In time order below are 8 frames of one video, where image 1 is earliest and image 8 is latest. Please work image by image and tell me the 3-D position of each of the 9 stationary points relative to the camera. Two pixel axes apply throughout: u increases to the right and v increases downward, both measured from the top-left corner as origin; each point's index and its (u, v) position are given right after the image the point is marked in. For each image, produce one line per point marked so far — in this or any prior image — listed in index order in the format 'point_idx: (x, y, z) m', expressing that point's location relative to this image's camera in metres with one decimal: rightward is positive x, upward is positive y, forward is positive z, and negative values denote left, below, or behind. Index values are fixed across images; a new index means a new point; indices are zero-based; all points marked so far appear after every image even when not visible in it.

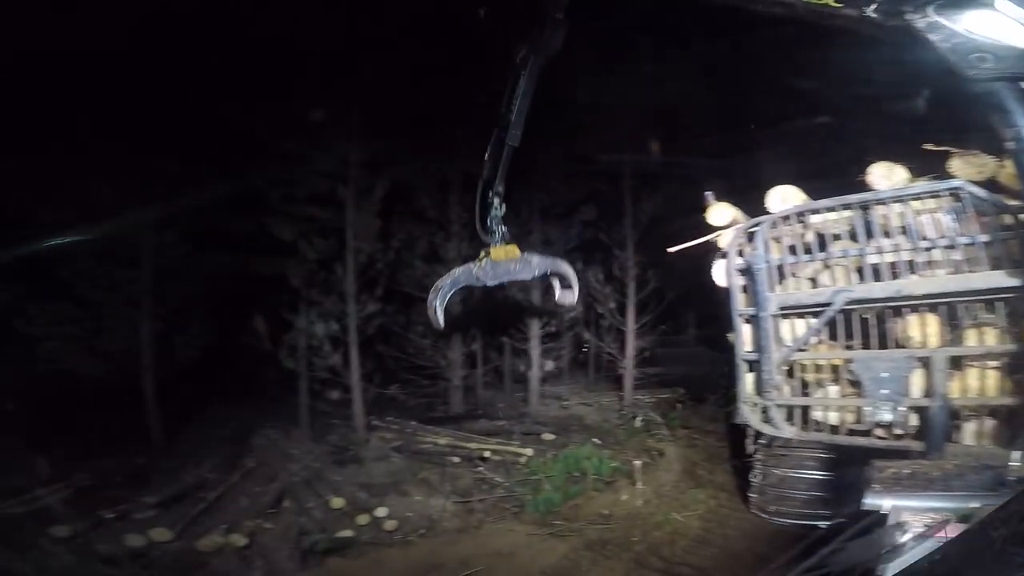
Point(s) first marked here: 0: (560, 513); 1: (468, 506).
0: (+0.6, -2.4, +8.7) m
1: (-0.5, -2.4, +9.1) m
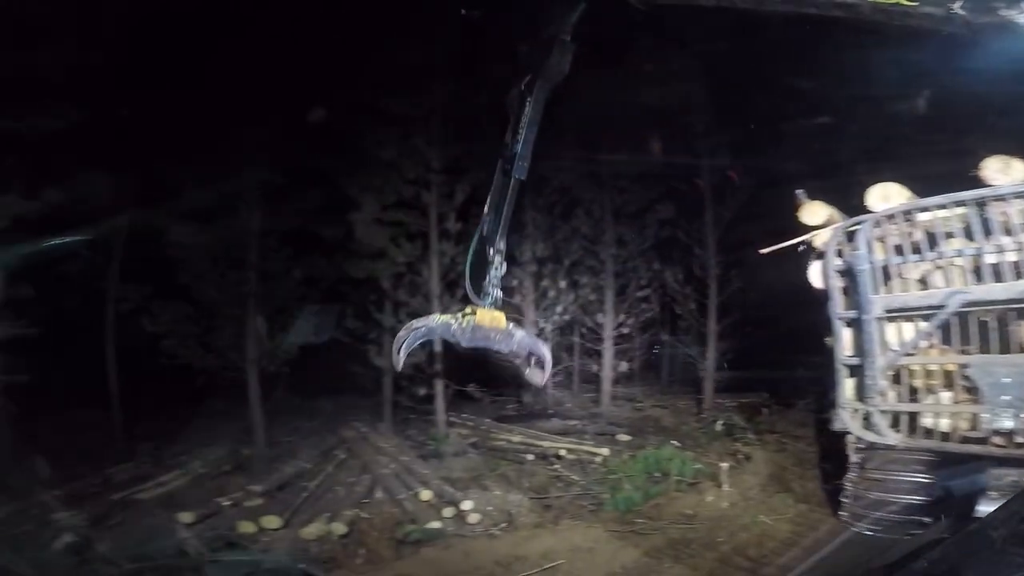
0: (+1.5, -2.4, +8.9) m
1: (+0.4, -2.4, +9.4) m
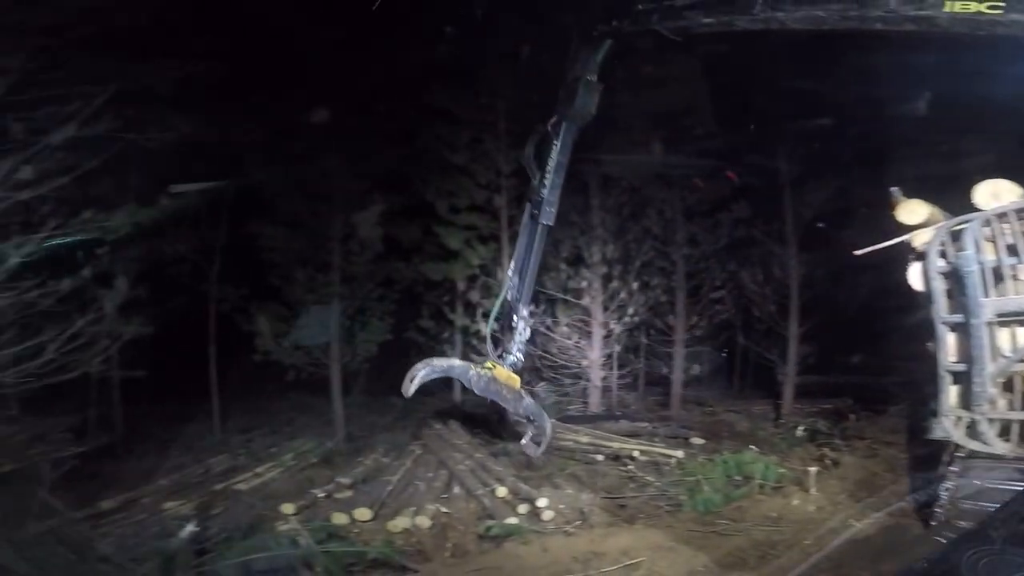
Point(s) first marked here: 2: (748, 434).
0: (+2.3, -2.4, +8.9) m
1: (+1.2, -2.4, +9.4) m
2: (+3.3, -2.0, +11.2) m
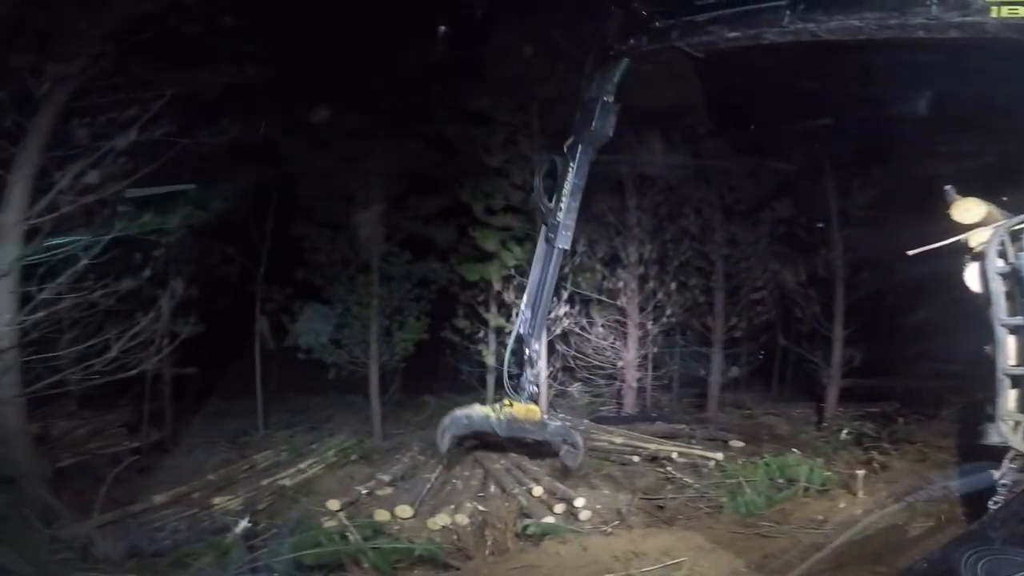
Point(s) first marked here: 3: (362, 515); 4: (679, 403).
0: (+2.7, -2.4, +8.8) m
1: (+1.7, -2.4, +9.4) m
2: (+3.7, -2.0, +11.1) m
3: (-1.6, -2.5, +9.2) m
4: (+2.6, -1.7, +12.5) m
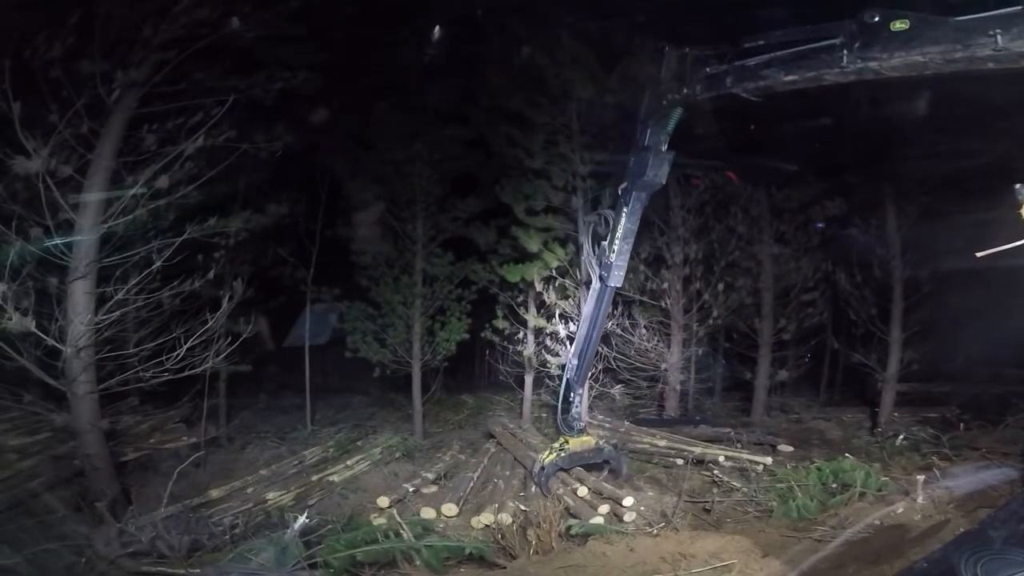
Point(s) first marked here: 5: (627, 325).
0: (+3.1, -2.4, +8.6) m
1: (+2.1, -2.4, +9.2) m
2: (+4.3, -2.0, +10.8) m
3: (-1.2, -2.5, +9.1) m
4: (+3.2, -1.7, +12.3) m
5: (+1.5, -0.5, +10.9) m
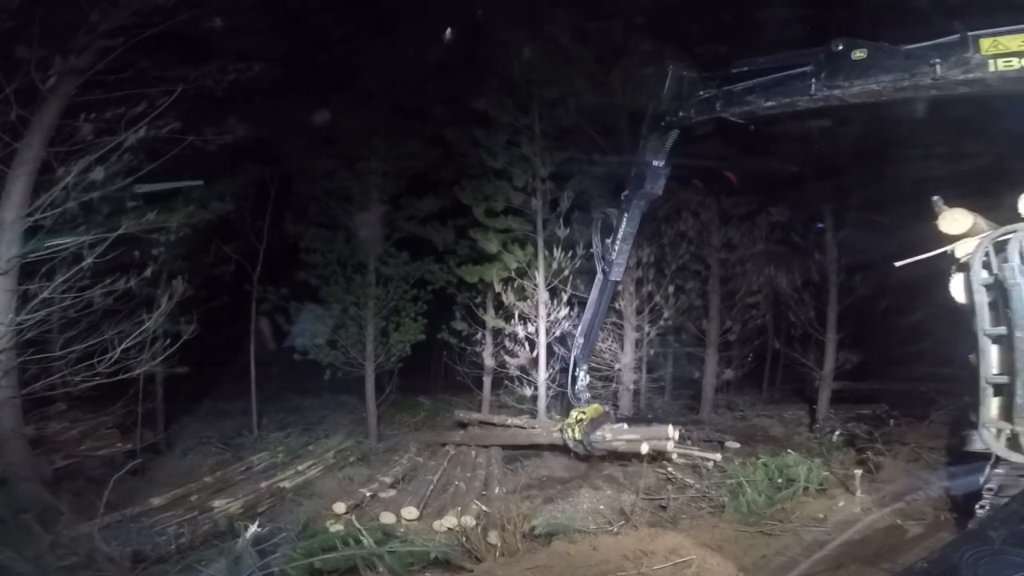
0: (+2.7, -2.5, +9.0) m
1: (+1.7, -2.5, +9.4) m
2: (+3.7, -2.1, +11.3) m
3: (-1.6, -2.5, +9.1) m
4: (+2.4, -1.7, +12.6) m
5: (+0.9, -0.5, +11.0) m
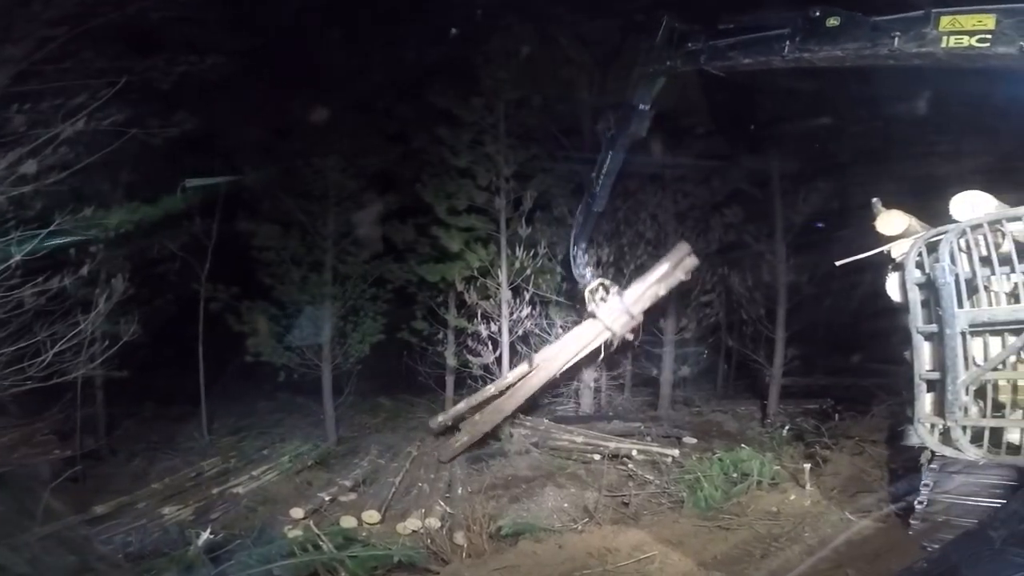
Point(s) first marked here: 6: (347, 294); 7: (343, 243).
0: (+2.4, -2.4, +9.2) m
1: (+1.3, -2.5, +9.5) m
2: (+3.1, -2.0, +11.5) m
3: (-1.9, -2.5, +8.9) m
4: (+1.7, -1.7, +12.8) m
5: (+0.4, -0.5, +11.1) m
6: (-2.2, -0.1, +10.7) m
7: (-2.2, +0.6, +10.6) m
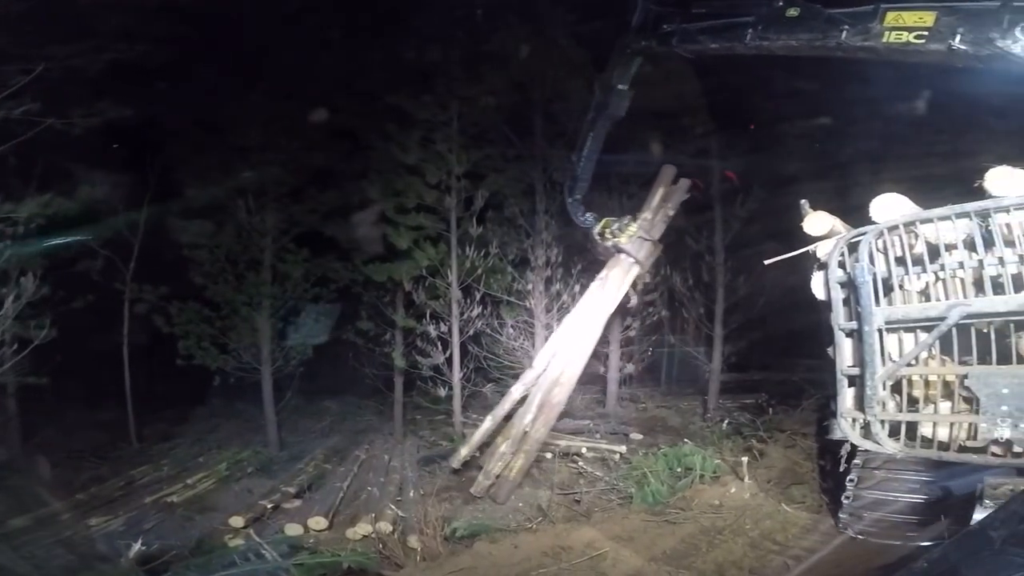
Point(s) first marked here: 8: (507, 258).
0: (+1.9, -2.4, +9.3) m
1: (+0.7, -2.4, +9.6) m
2: (+2.3, -2.0, +11.7) m
3: (-2.4, -2.5, +8.5) m
4: (+0.8, -1.7, +12.8) m
5: (-0.4, -0.5, +11.0) m
6: (-2.8, -0.1, +10.3) m
7: (-2.8, +0.6, +10.3) m
8: (-0.2, +0.4, +11.1) m
